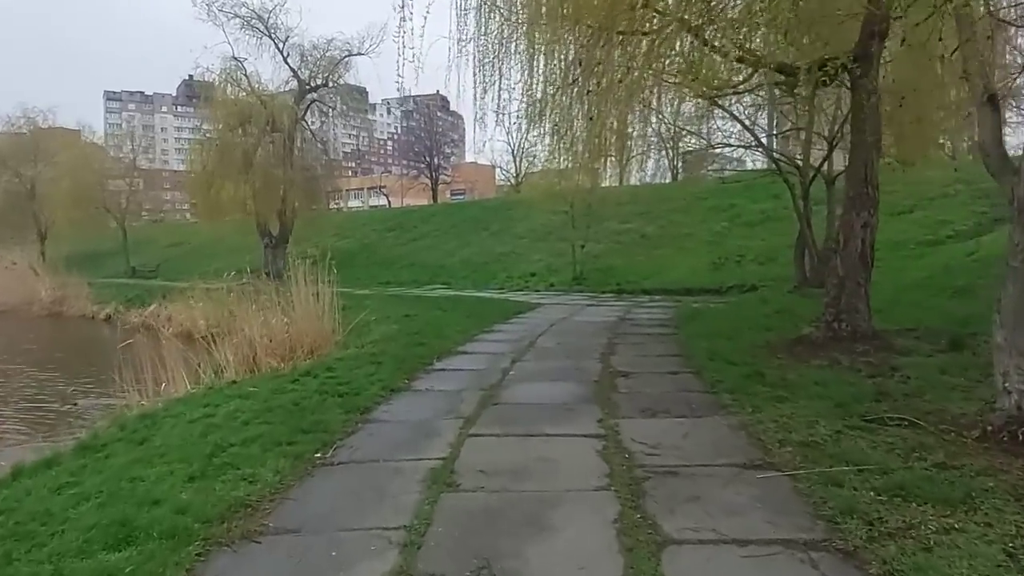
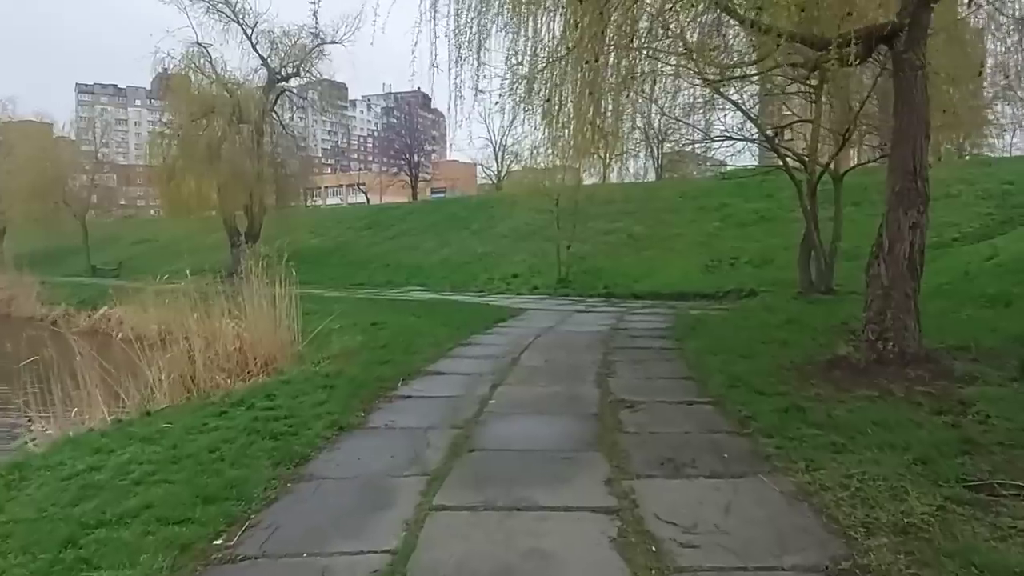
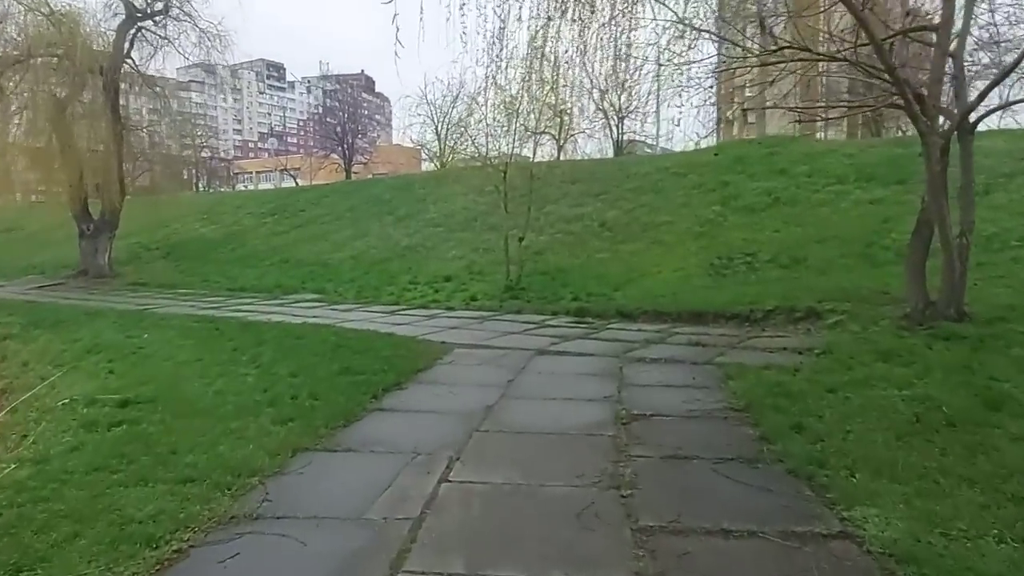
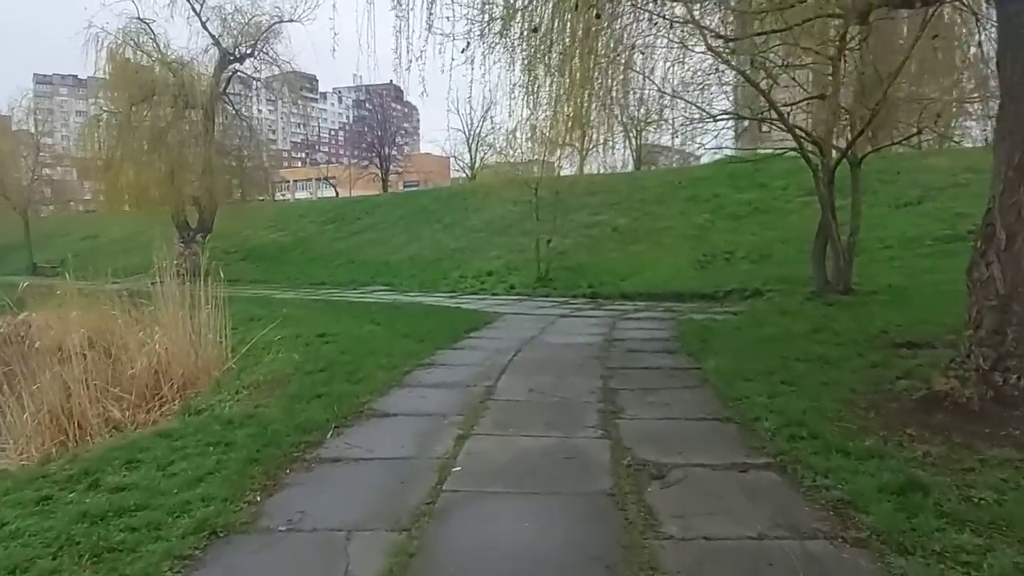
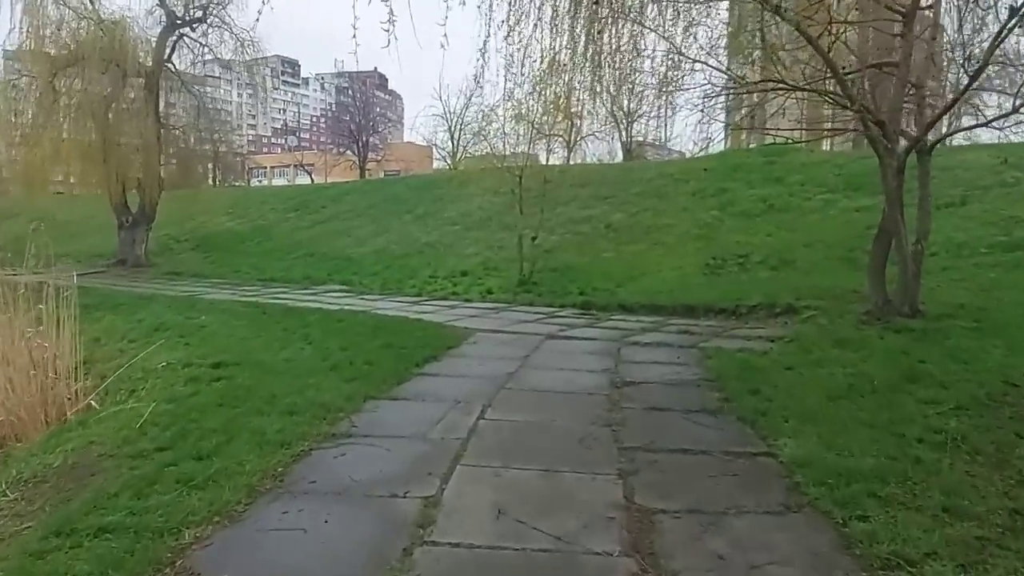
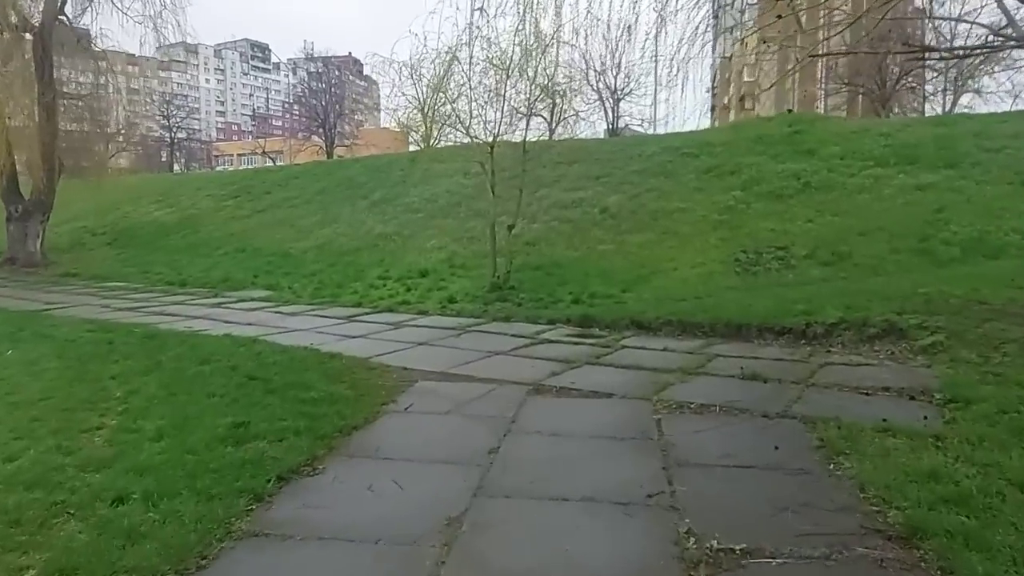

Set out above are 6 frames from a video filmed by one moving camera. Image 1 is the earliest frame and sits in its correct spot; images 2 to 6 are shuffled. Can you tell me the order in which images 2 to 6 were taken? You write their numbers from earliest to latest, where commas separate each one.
2, 4, 5, 3, 6
